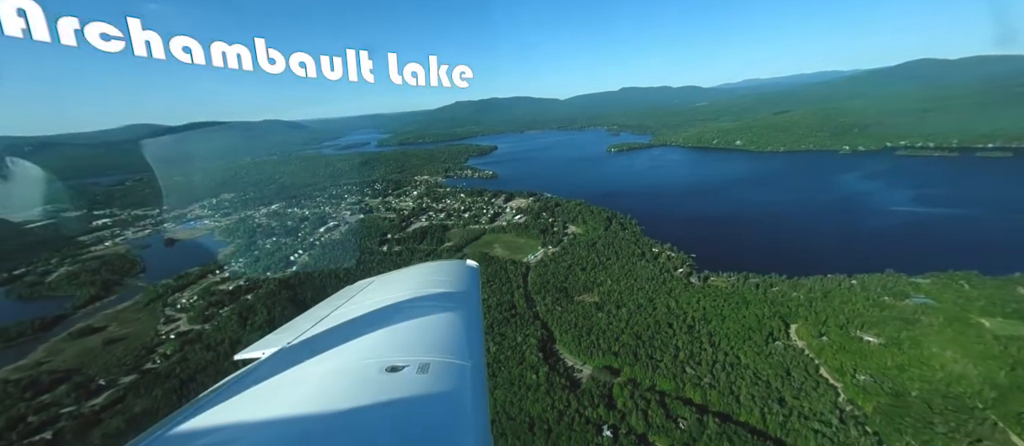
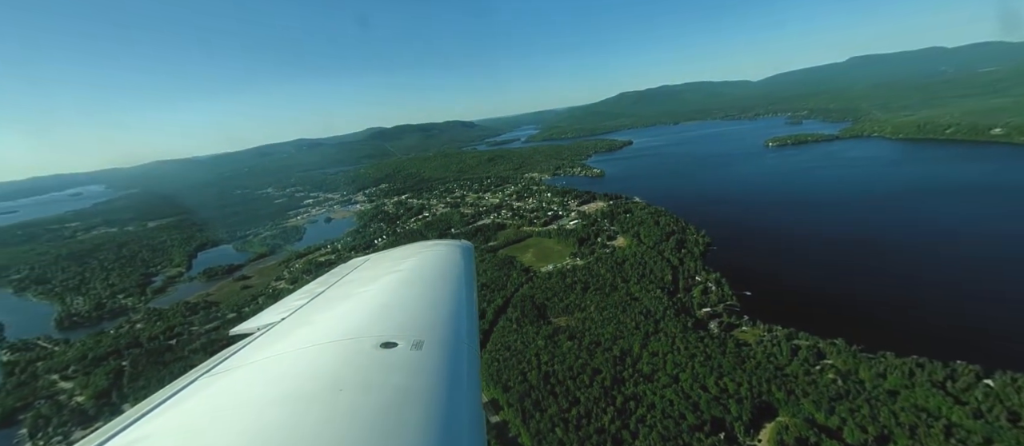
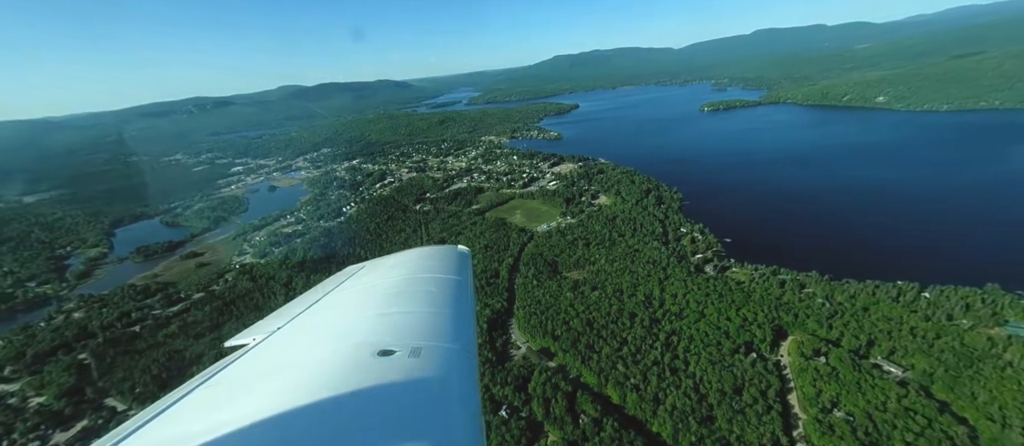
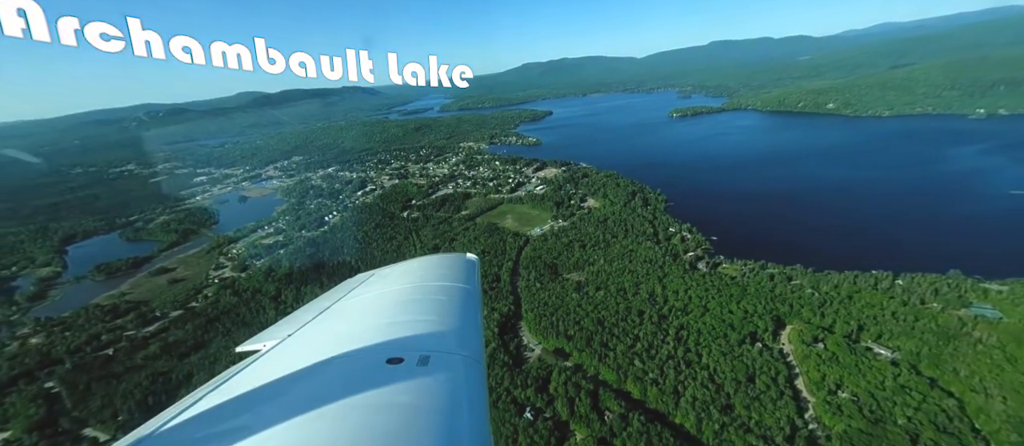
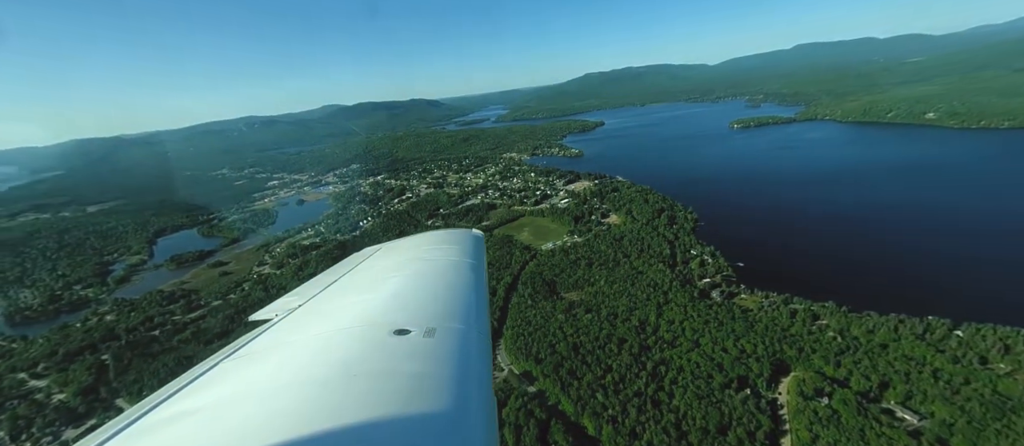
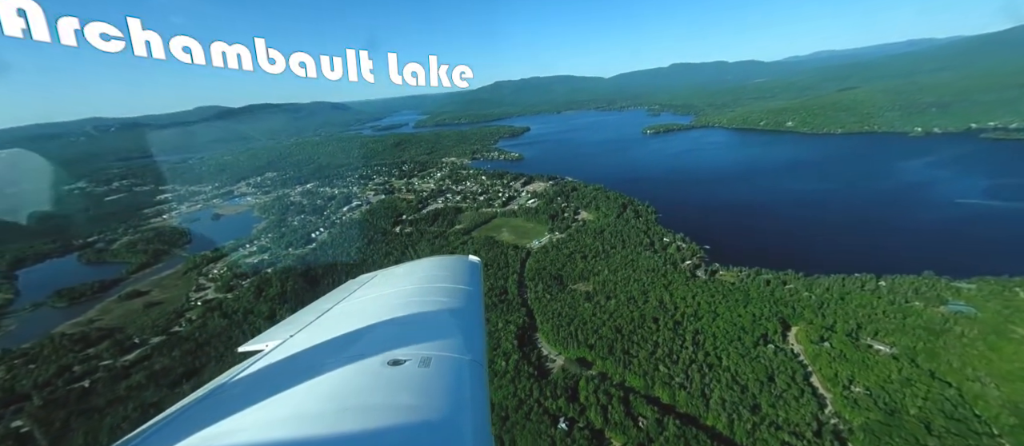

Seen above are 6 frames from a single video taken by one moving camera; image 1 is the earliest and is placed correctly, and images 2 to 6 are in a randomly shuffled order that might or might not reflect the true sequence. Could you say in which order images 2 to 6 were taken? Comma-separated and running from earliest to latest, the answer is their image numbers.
6, 4, 3, 5, 2
